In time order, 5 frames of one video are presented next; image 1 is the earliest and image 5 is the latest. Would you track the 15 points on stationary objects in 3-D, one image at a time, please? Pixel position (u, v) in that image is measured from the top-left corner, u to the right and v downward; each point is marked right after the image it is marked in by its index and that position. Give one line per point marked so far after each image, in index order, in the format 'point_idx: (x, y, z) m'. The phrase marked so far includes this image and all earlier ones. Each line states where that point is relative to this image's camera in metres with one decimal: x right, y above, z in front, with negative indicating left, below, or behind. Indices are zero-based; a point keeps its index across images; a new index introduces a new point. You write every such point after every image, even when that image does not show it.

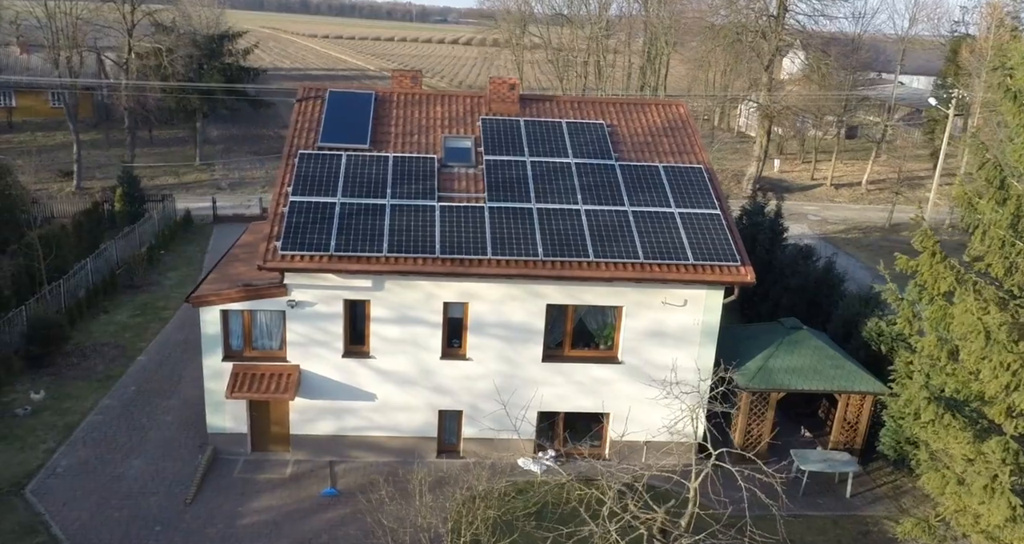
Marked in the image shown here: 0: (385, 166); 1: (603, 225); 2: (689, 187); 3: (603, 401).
0: (-2.7, +2.3, +17.9) m
1: (+1.9, +1.0, +17.2) m
2: (+3.9, +1.9, +18.3) m
3: (+1.9, -2.8, +18.0) m
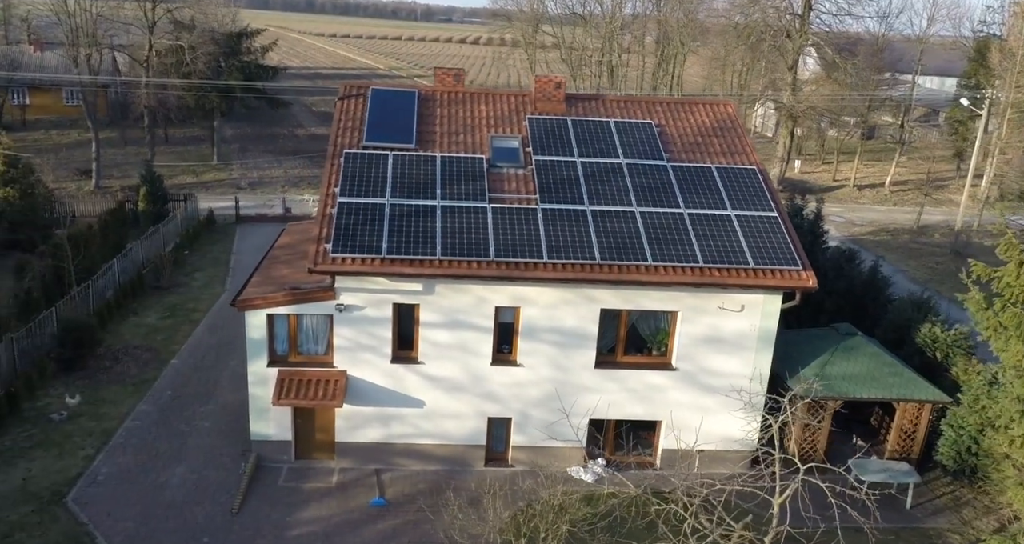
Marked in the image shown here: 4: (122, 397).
0: (-1.6, +2.2, +17.4) m
1: (+2.9, +0.9, +16.7) m
2: (+4.9, +1.8, +17.8) m
3: (+3.0, -2.9, +17.5) m
4: (-9.2, -3.0, +19.7) m
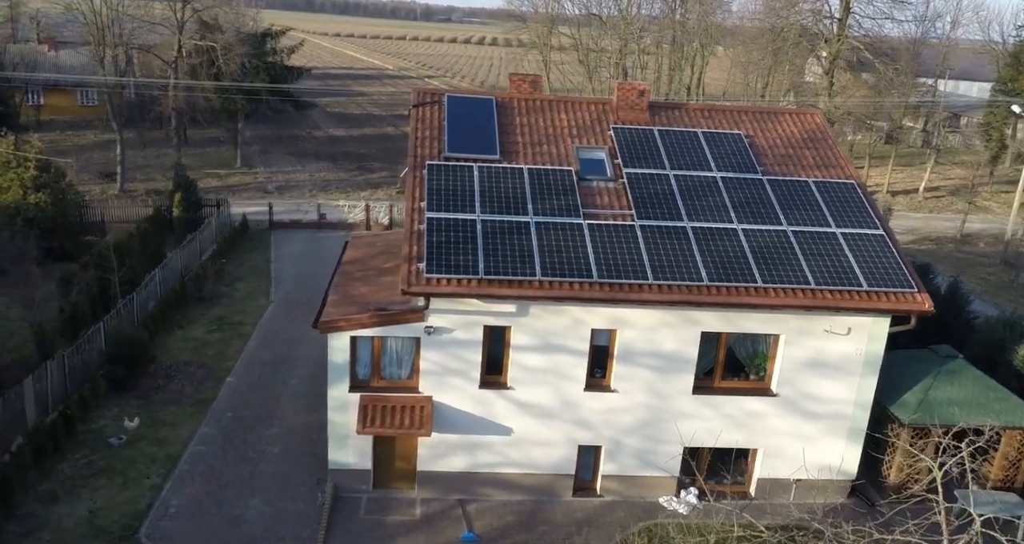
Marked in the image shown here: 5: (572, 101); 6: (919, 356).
0: (+0.2, +1.8, +16.4) m
1: (+4.8, +0.5, +15.7) m
2: (+6.7, +1.4, +16.9) m
3: (+4.8, -3.3, +16.6) m
4: (-7.4, -3.3, +18.7) m
5: (+1.3, +3.8, +18.7) m
6: (+8.9, -1.8, +18.3) m
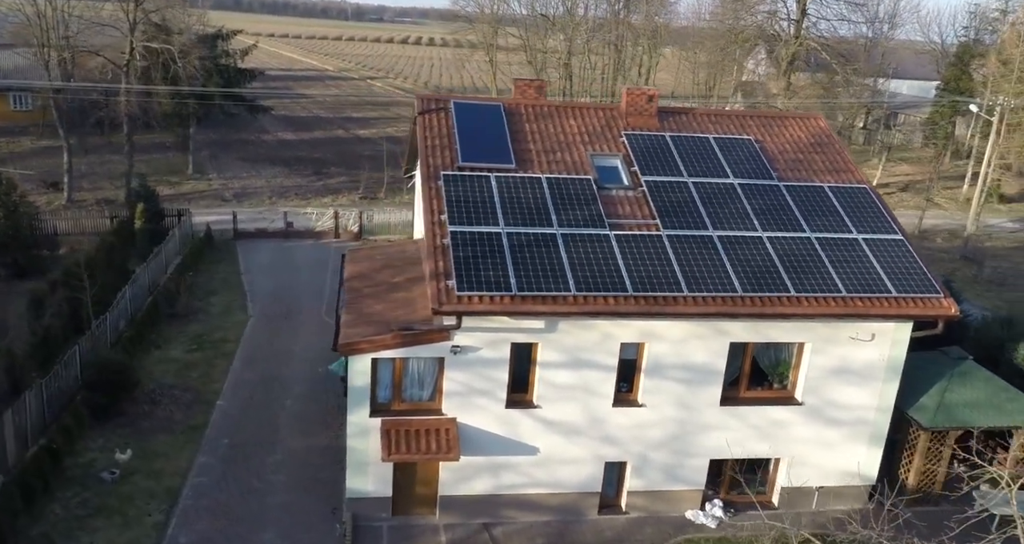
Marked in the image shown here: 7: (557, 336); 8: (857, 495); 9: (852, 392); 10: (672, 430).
0: (+0.6, +1.6, +15.9) m
1: (+5.2, +0.3, +15.5) m
2: (+7.1, +1.3, +16.8) m
3: (+5.2, -3.4, +16.4) m
4: (-7.1, -3.7, +17.6) m
5: (+1.5, +3.6, +18.3) m
6: (+9.2, -1.9, +18.4) m
7: (+0.8, -1.1, +14.8) m
8: (+7.1, -4.6, +17.1) m
9: (+6.7, -2.3, +16.3) m
10: (+3.0, -3.0, +15.9) m
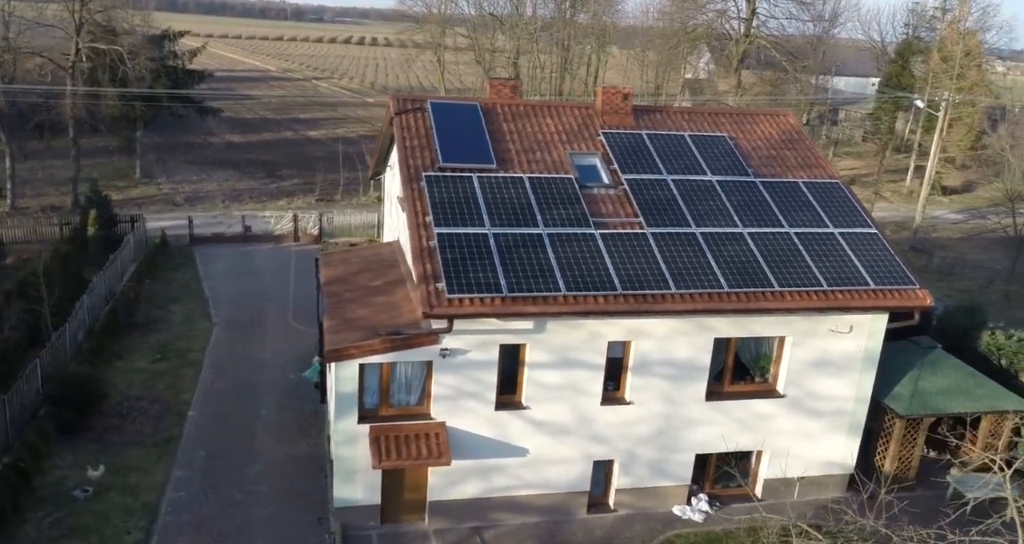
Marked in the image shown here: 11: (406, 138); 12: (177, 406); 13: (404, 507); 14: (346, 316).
0: (+0.2, +1.6, +15.8) m
1: (+4.9, +0.4, +15.7) m
2: (+6.7, +1.4, +17.2) m
3: (+5.0, -3.3, +16.6) m
4: (-7.4, -3.9, +17.0) m
5: (+1.0, +3.6, +18.2) m
6: (+8.8, -1.7, +18.8) m
7: (+0.6, -1.1, +14.7) m
8: (+6.8, -4.4, +17.5) m
9: (+6.4, -2.2, +16.6) m
10: (+2.8, -2.9, +15.9) m
11: (-2.1, +2.7, +16.6) m
12: (-7.8, -3.1, +19.4) m
13: (-2.0, -4.3, +15.4) m
14: (-3.1, -0.8, +15.4) m
